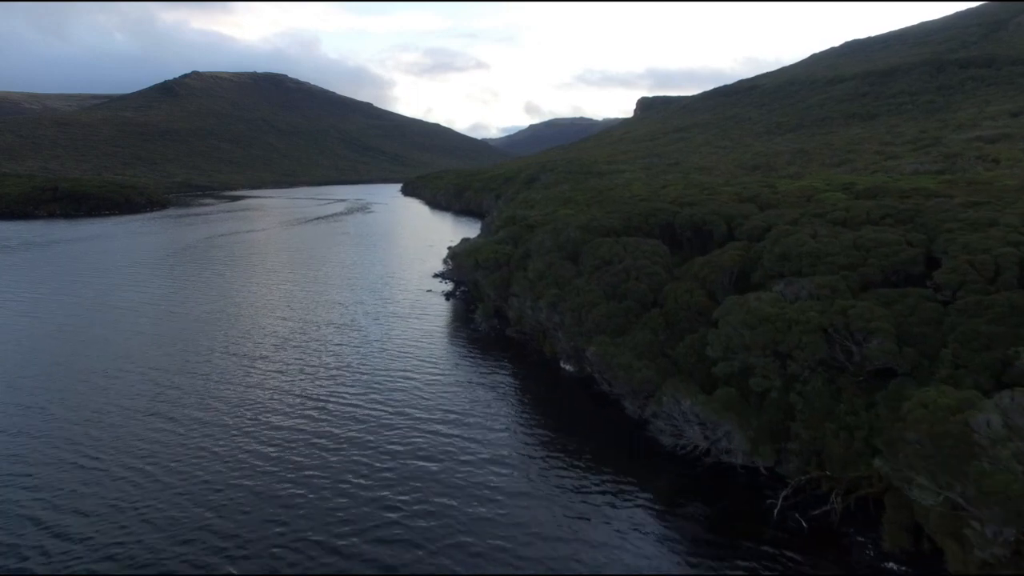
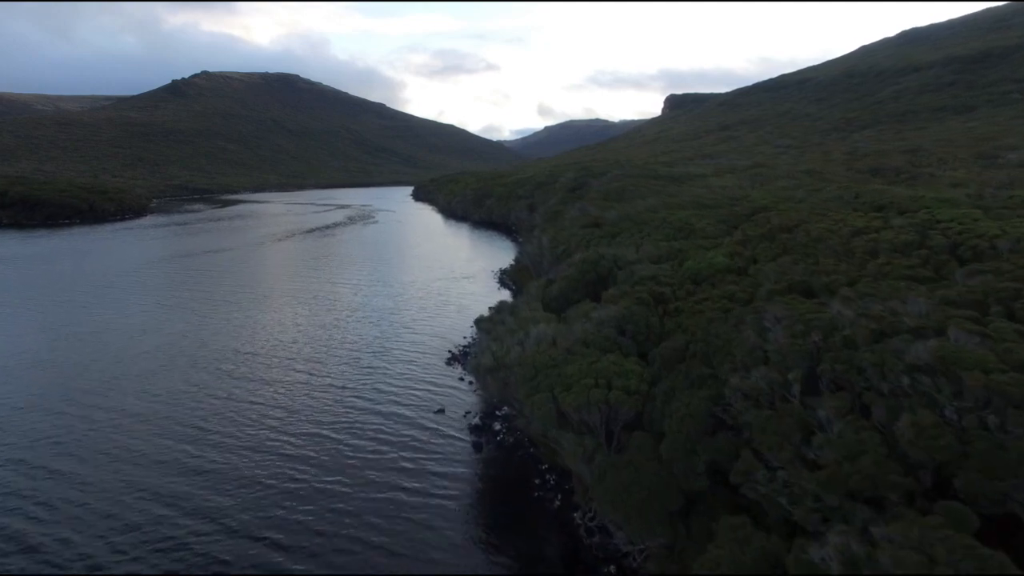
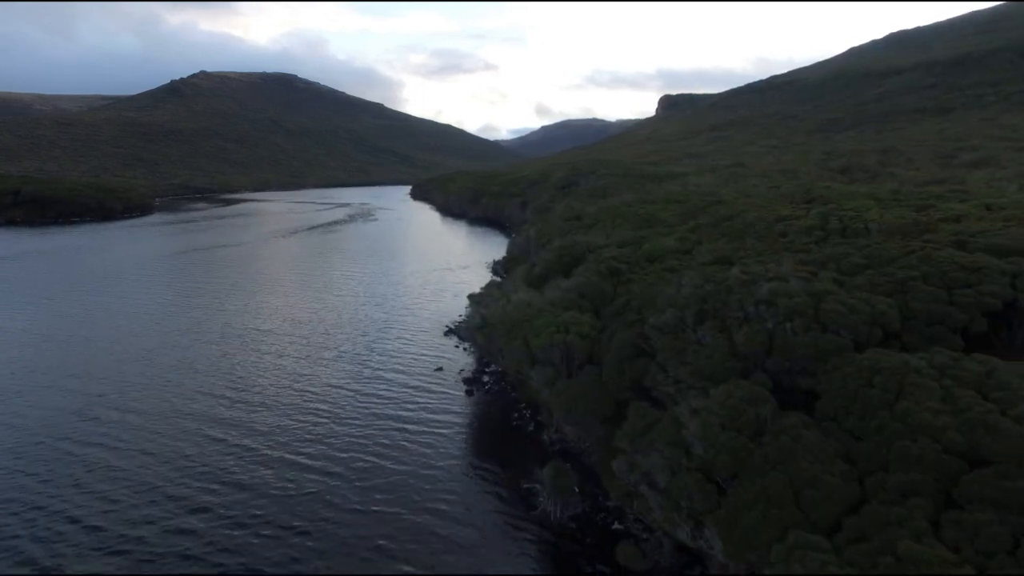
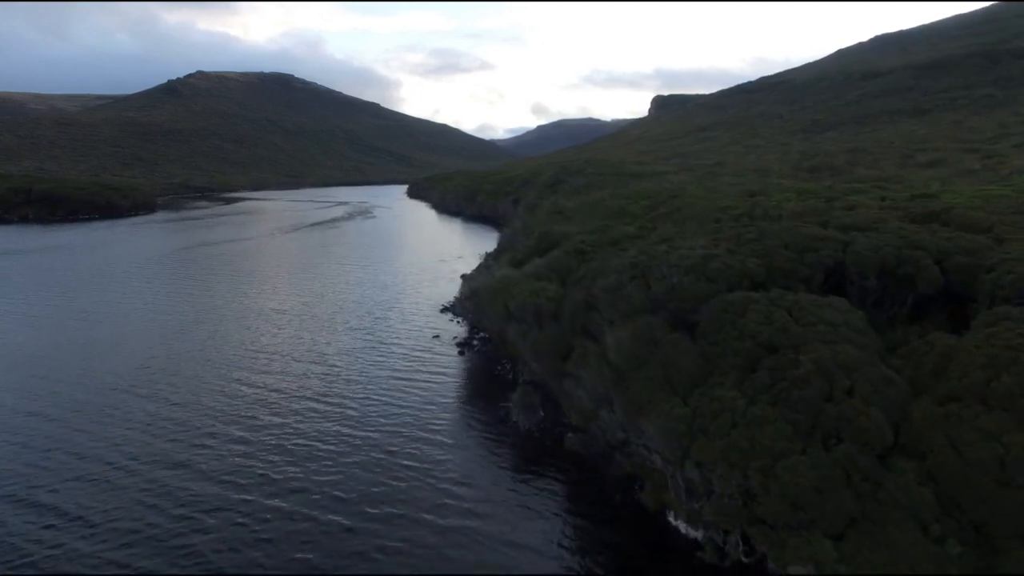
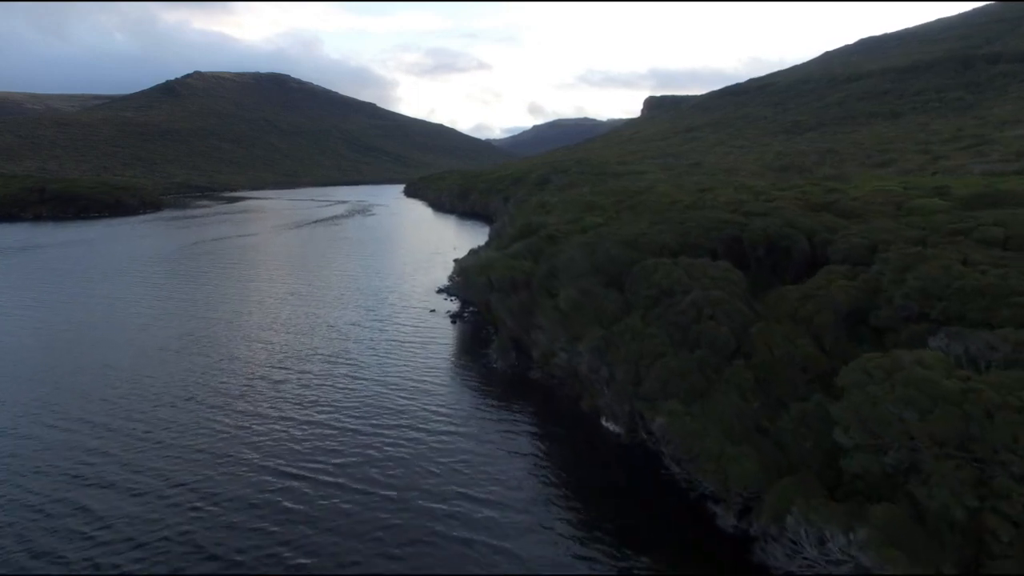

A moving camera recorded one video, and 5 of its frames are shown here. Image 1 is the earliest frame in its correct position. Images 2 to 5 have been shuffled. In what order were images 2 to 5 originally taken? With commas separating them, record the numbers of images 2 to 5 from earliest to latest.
5, 4, 3, 2
